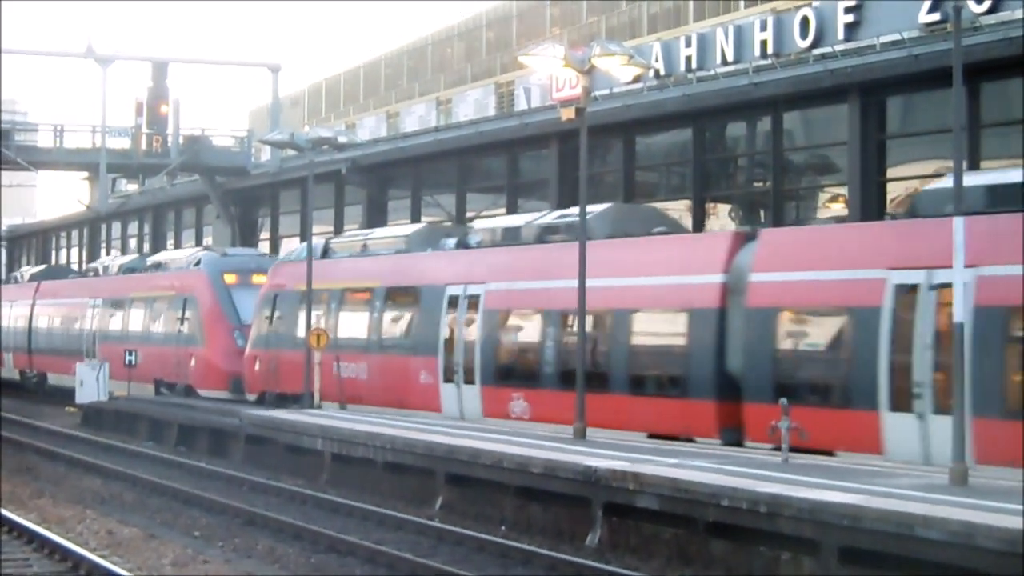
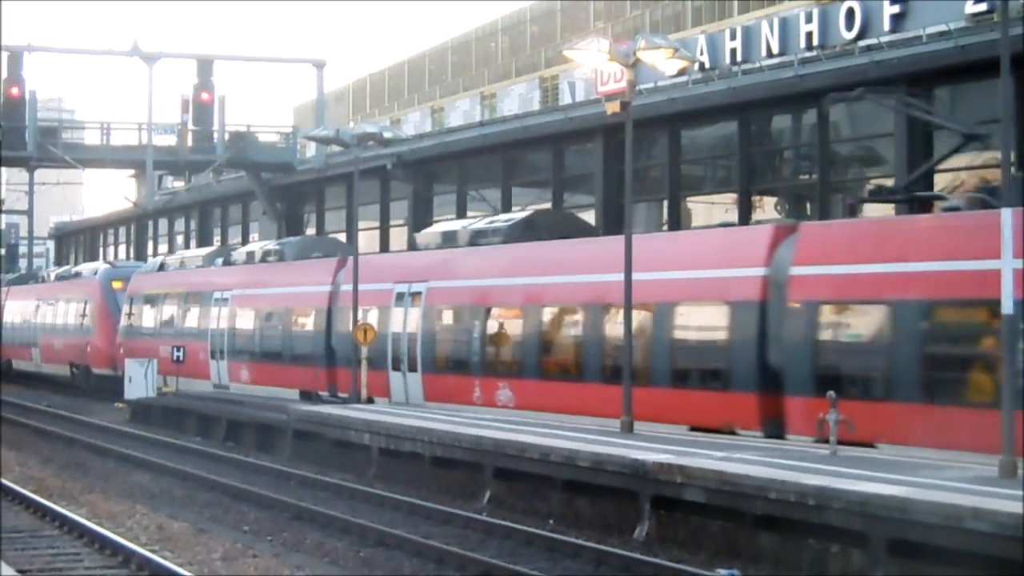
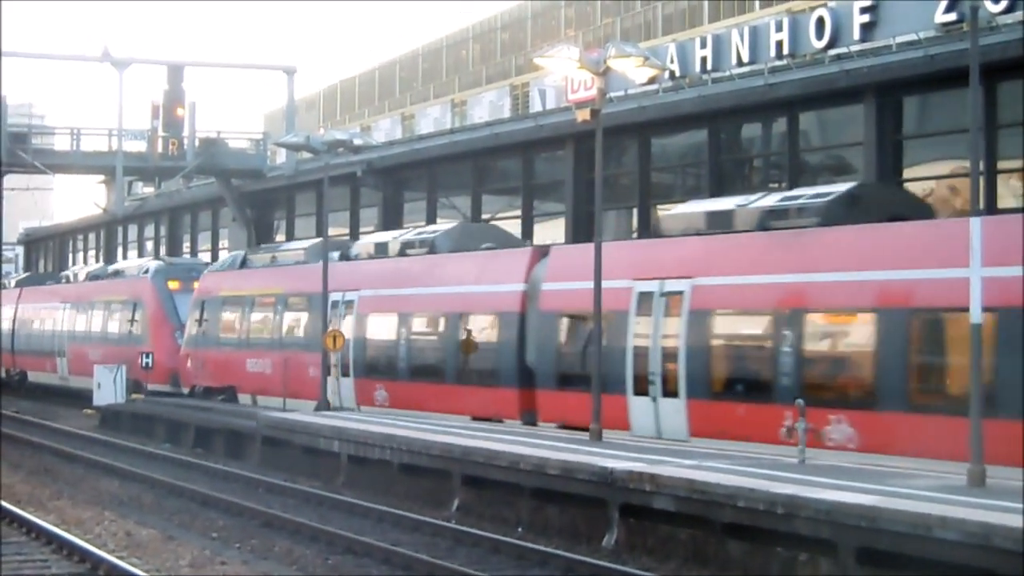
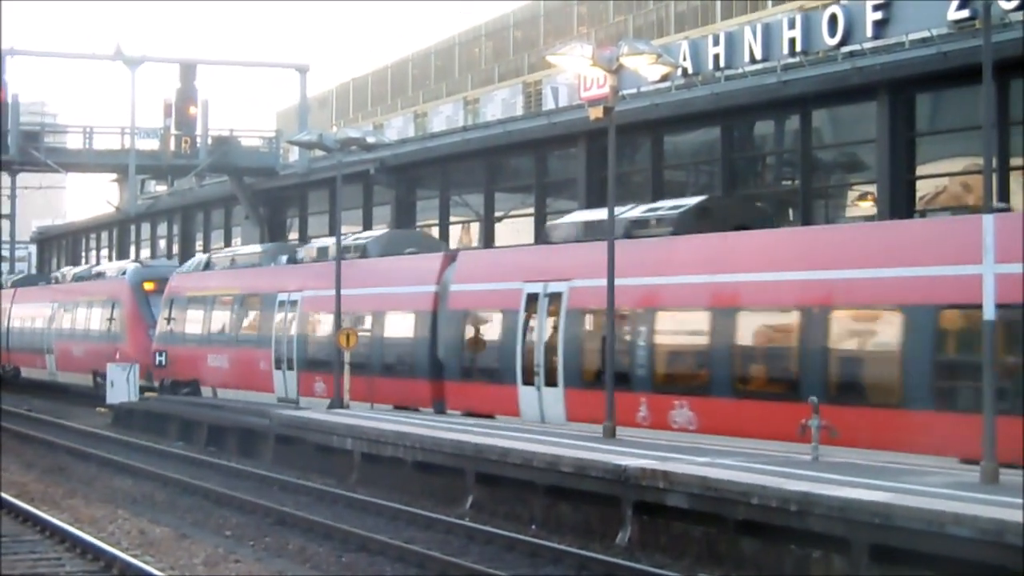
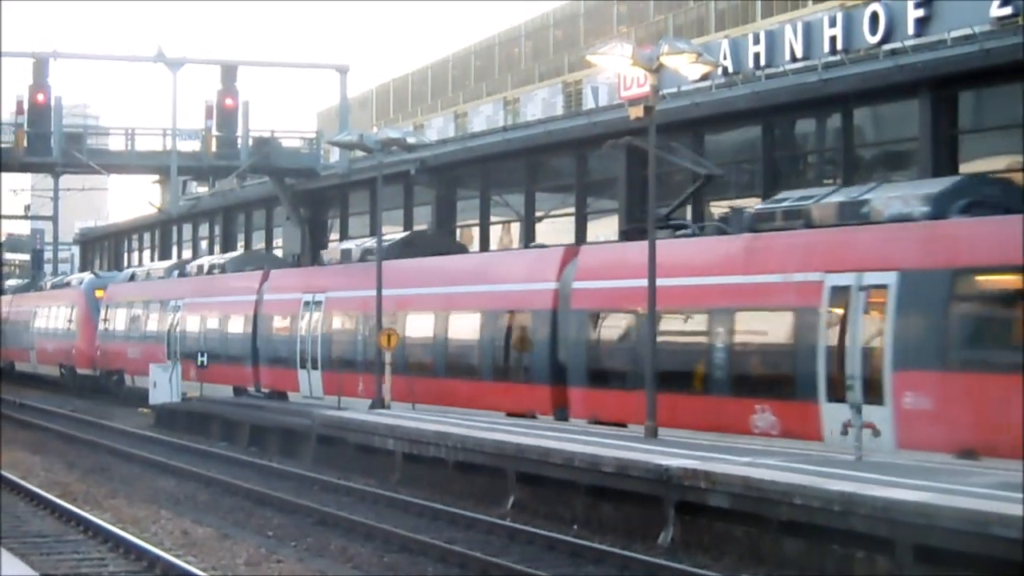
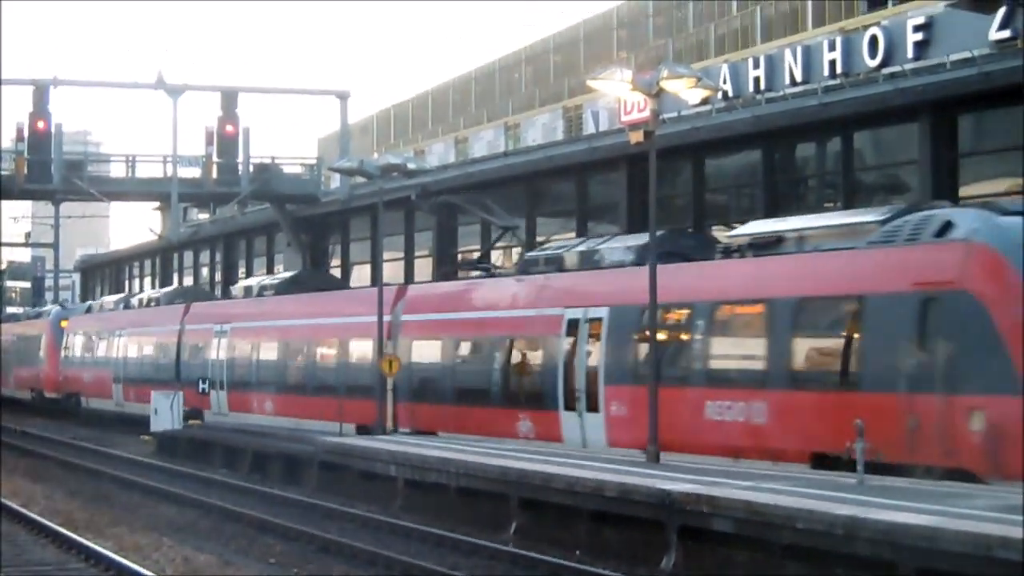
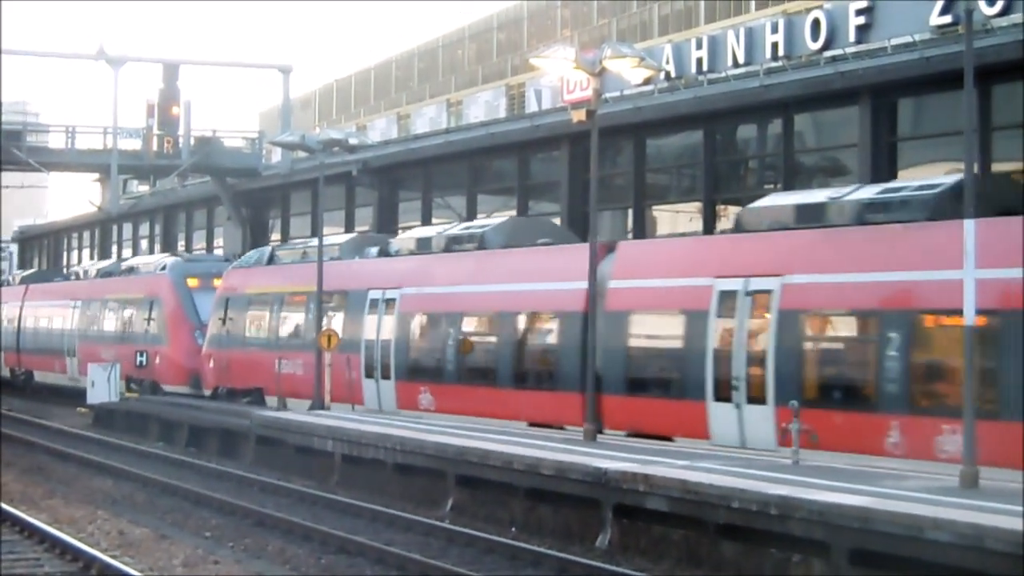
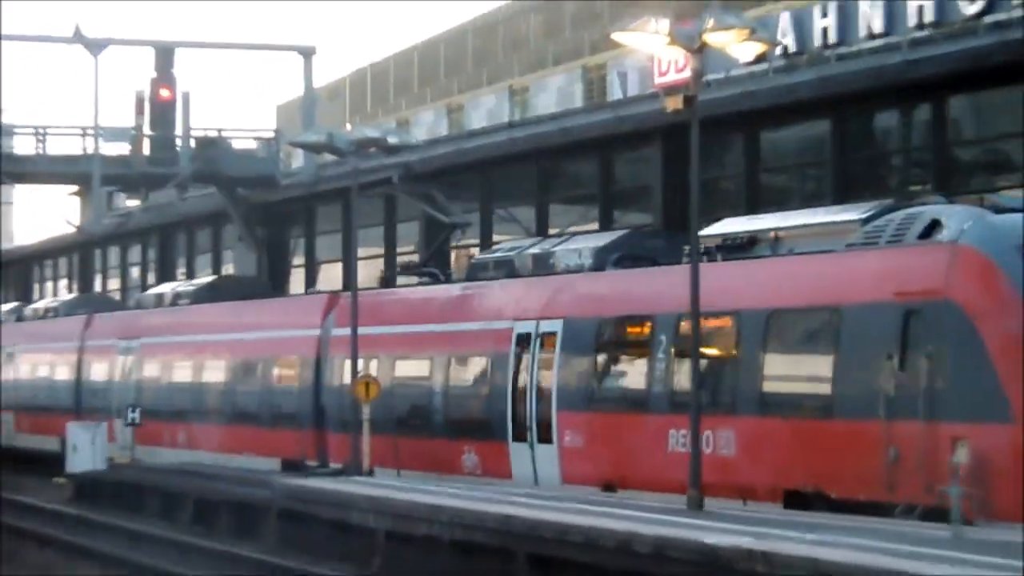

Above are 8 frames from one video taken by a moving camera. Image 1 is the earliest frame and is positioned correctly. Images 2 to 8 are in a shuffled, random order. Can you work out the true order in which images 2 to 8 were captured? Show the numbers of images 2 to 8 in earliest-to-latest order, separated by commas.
7, 3, 4, 2, 5, 6, 8
